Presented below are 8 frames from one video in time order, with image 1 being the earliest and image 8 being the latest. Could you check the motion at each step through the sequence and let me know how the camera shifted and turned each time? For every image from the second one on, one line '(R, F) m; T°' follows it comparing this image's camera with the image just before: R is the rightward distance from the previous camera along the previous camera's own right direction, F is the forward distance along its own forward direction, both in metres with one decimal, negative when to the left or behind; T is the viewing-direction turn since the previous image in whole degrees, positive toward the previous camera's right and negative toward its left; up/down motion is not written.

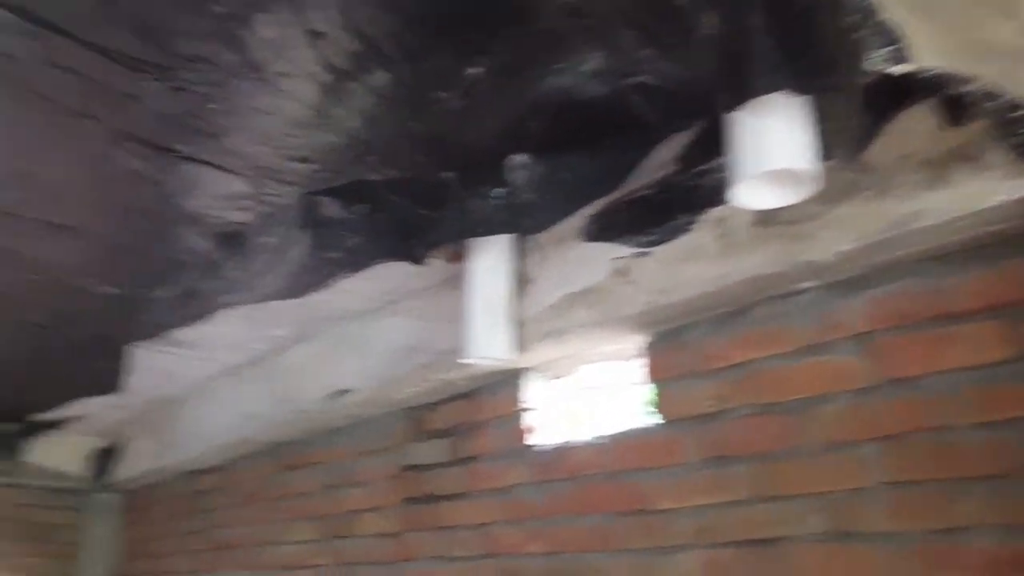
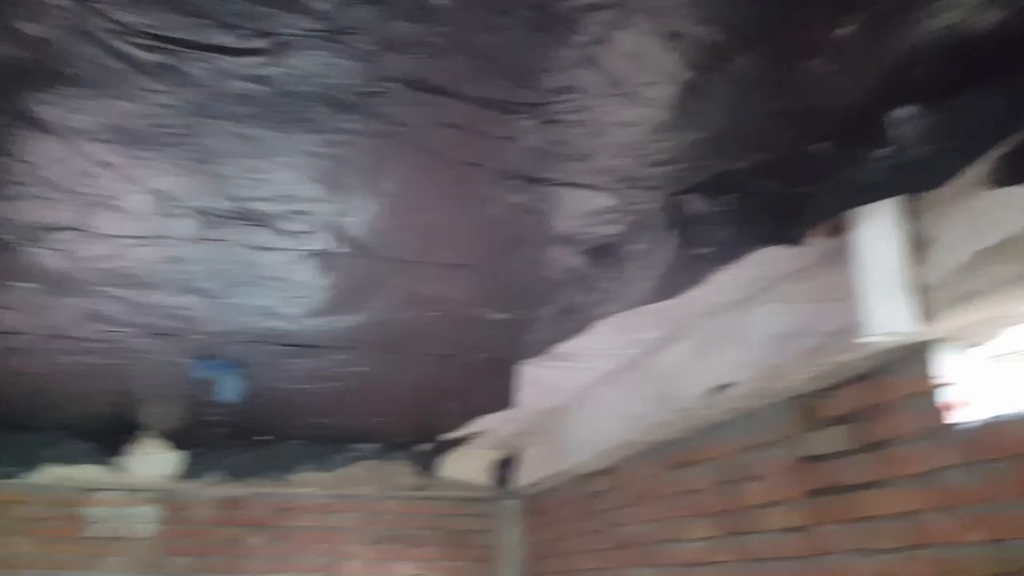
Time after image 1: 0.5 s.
(-0.1, 0.0) m; -22°
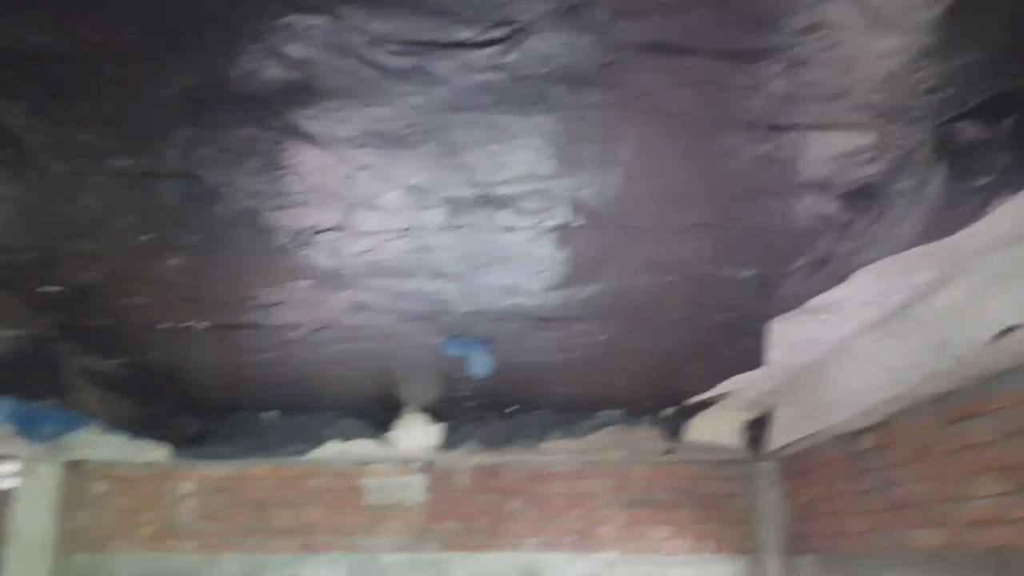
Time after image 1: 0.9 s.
(0.0, 0.0) m; -15°
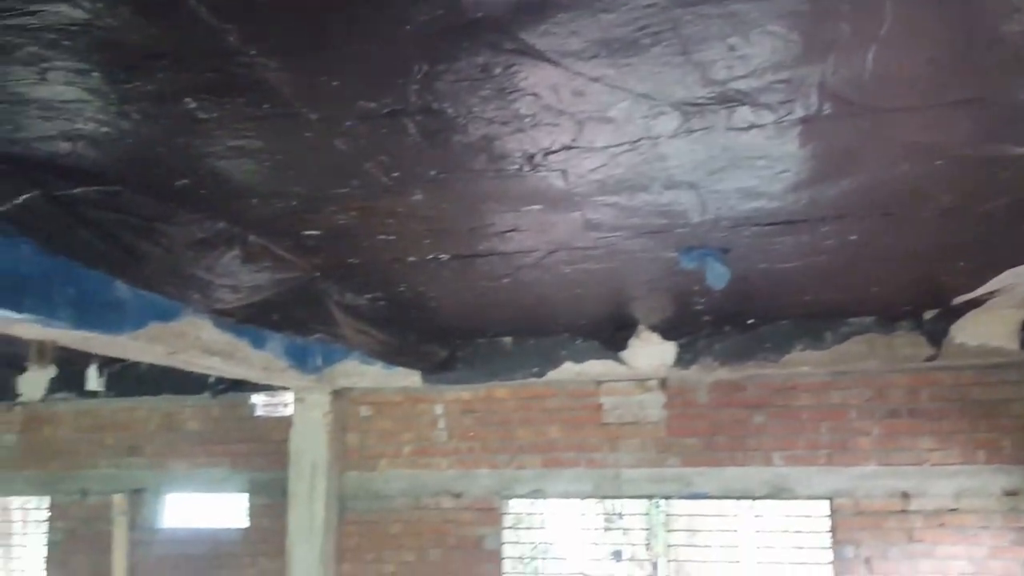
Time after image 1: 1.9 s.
(0.0, 0.0) m; -14°
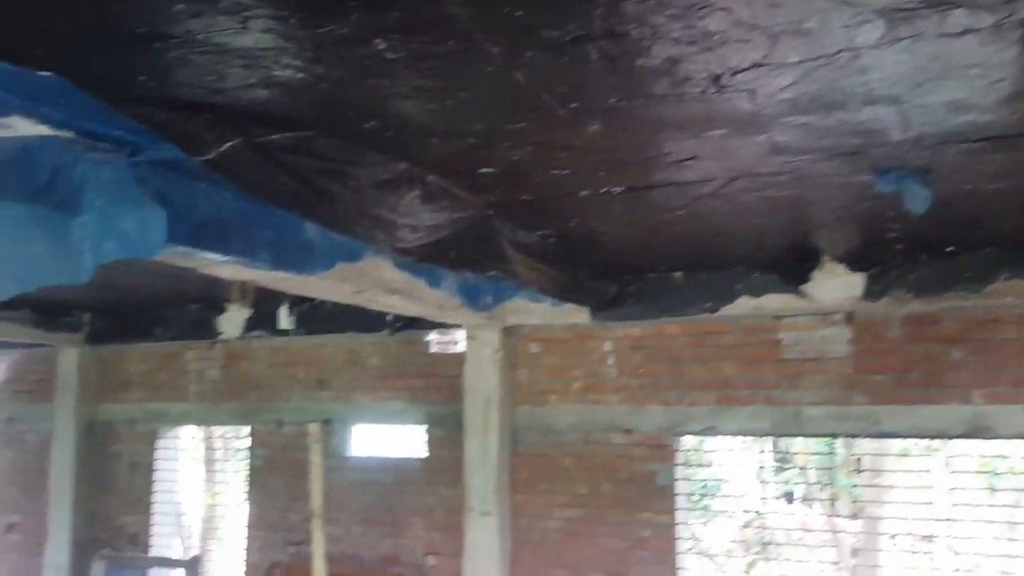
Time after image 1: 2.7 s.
(-0.1, 0.0) m; -10°
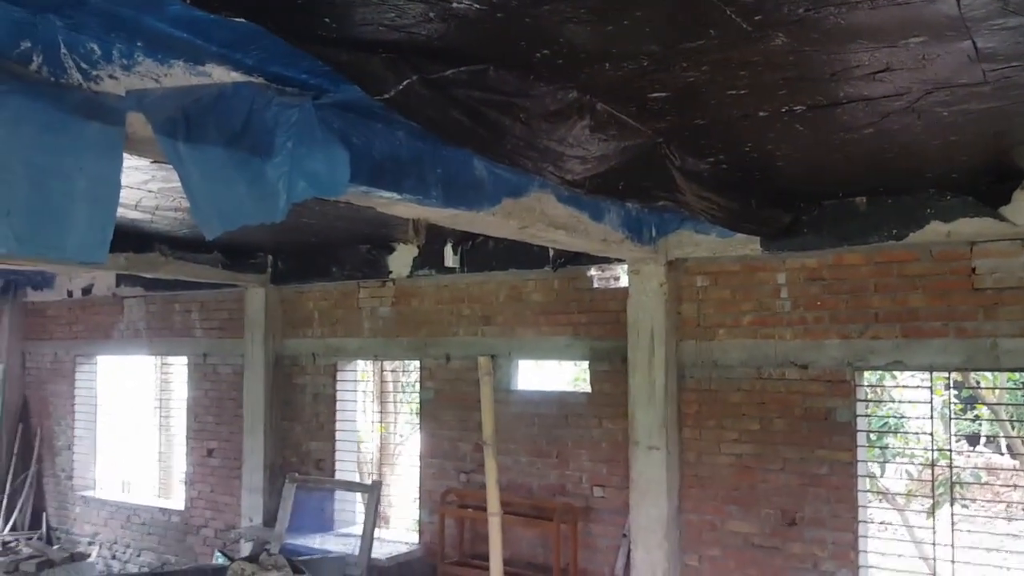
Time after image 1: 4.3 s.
(-0.1, 0.0) m; -10°
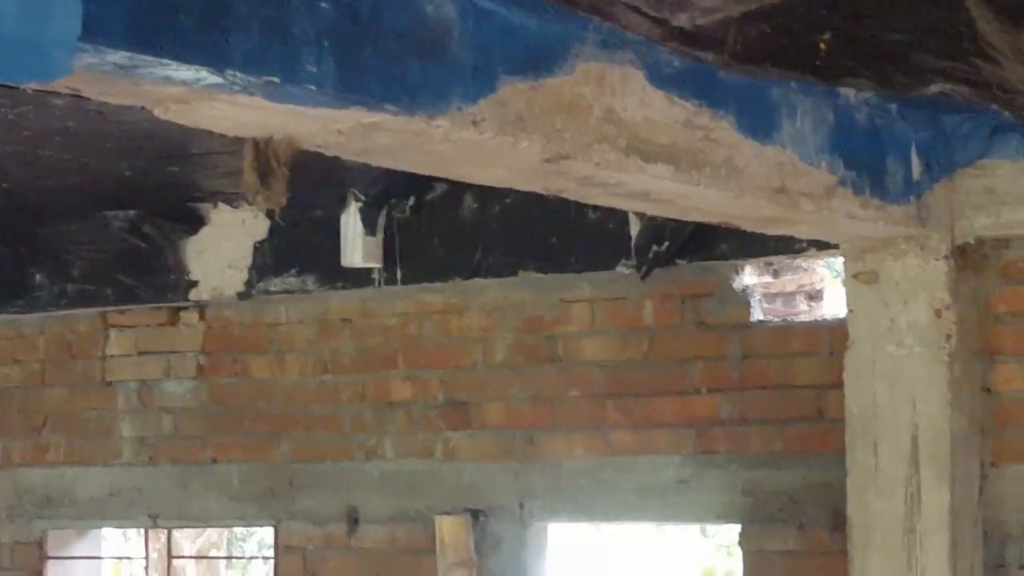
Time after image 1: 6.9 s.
(-0.1, +2.8) m; +3°
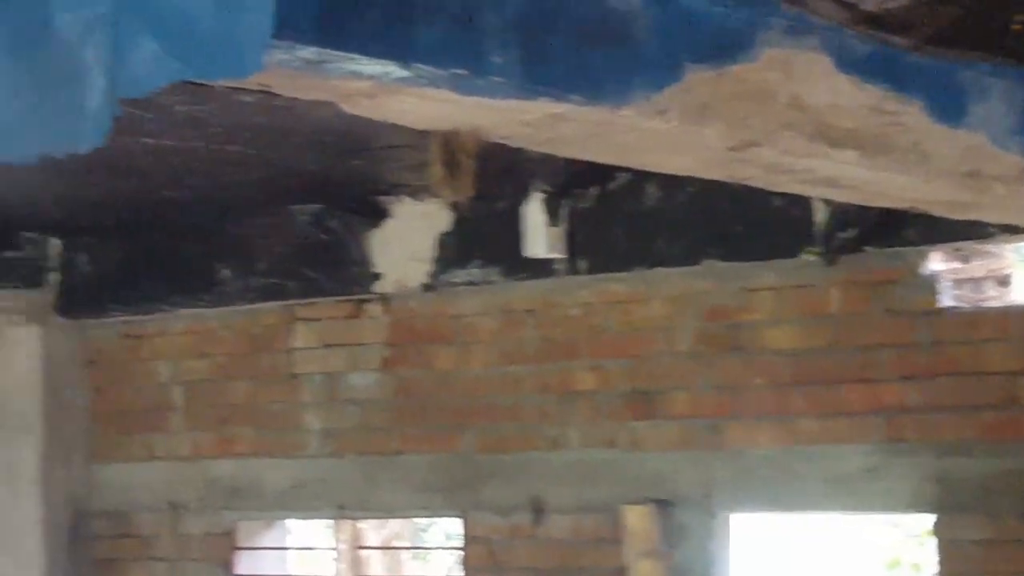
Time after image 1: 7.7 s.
(-0.3, 0.0) m; -2°
